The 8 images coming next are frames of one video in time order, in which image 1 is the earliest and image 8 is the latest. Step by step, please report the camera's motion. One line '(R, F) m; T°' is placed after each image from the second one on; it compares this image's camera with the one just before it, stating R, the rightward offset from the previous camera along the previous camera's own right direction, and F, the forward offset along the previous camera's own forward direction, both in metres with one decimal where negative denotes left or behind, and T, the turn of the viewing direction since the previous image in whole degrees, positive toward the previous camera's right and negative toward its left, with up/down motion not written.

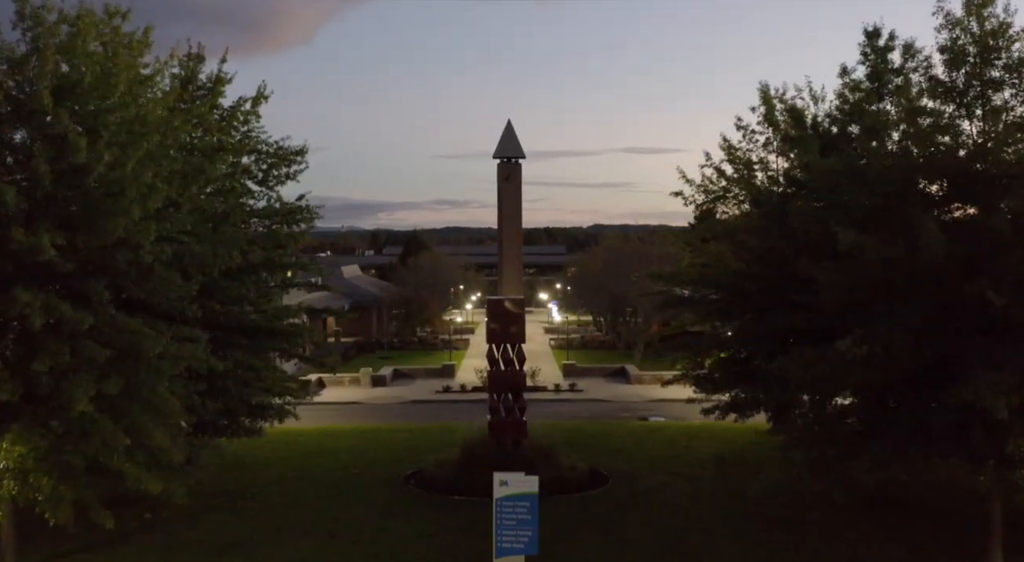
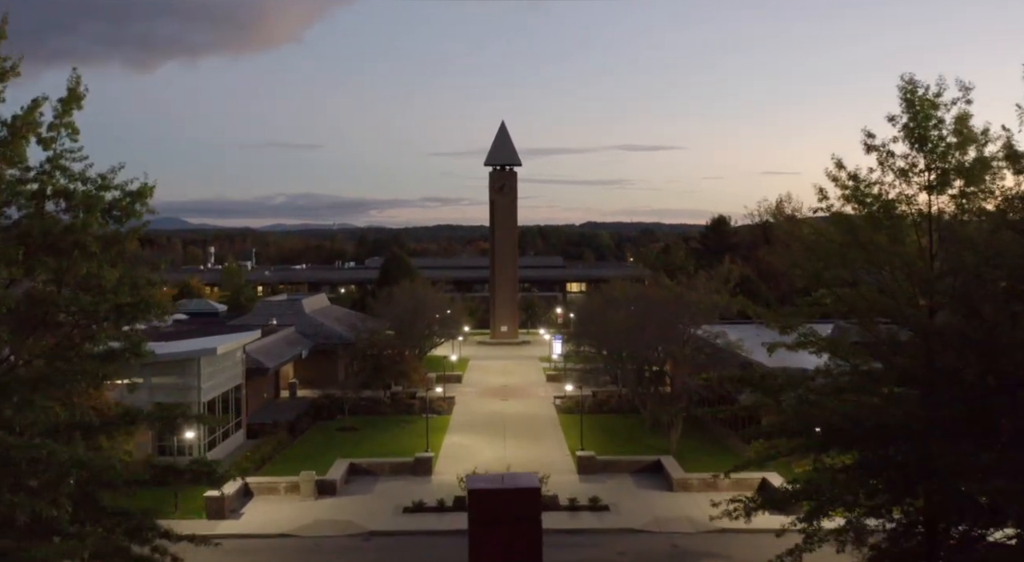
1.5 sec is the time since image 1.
(-0.1, +7.7) m; +1°
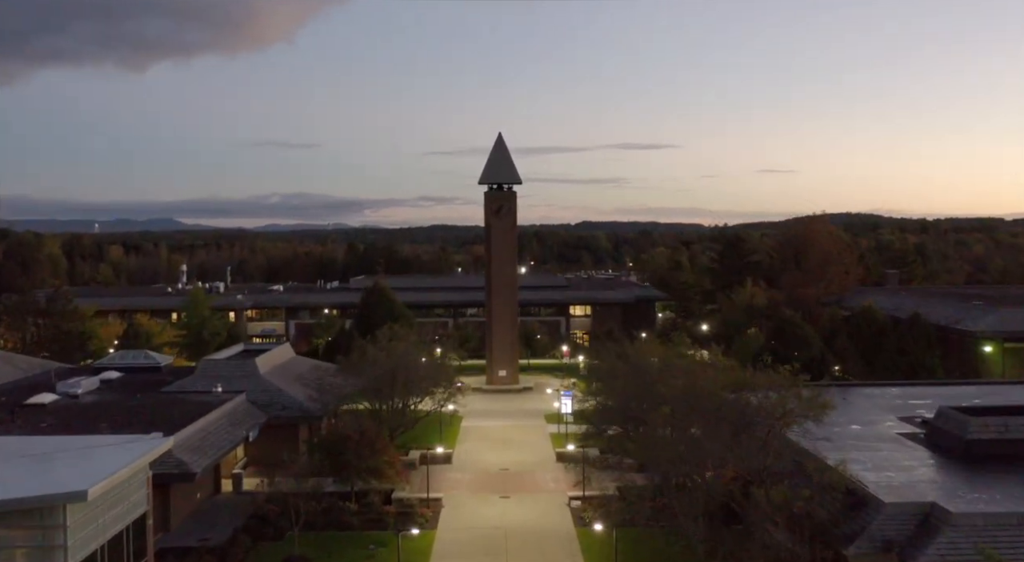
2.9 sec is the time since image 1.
(-0.2, +7.0) m; 0°
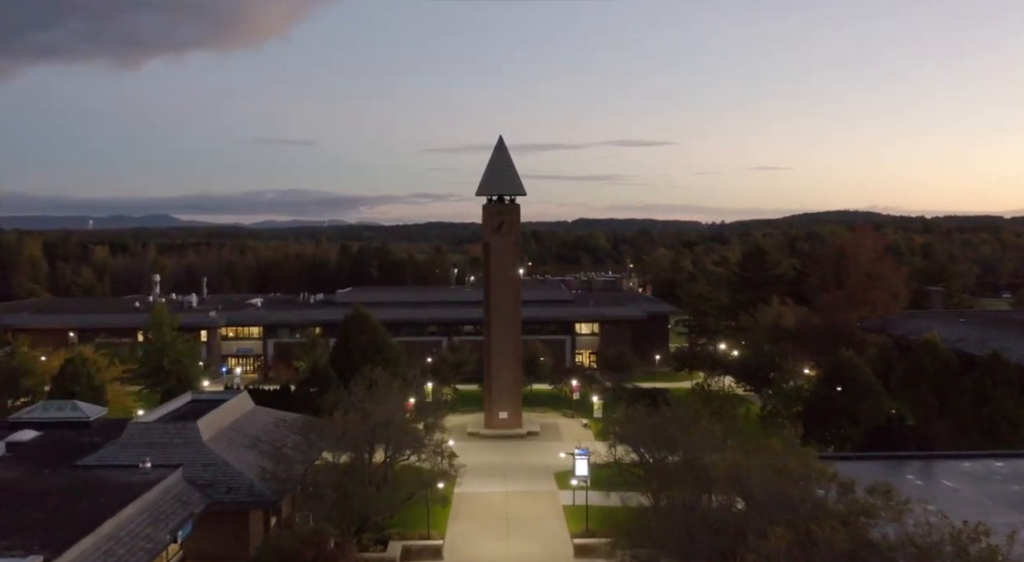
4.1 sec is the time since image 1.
(-0.3, +6.3) m; 0°
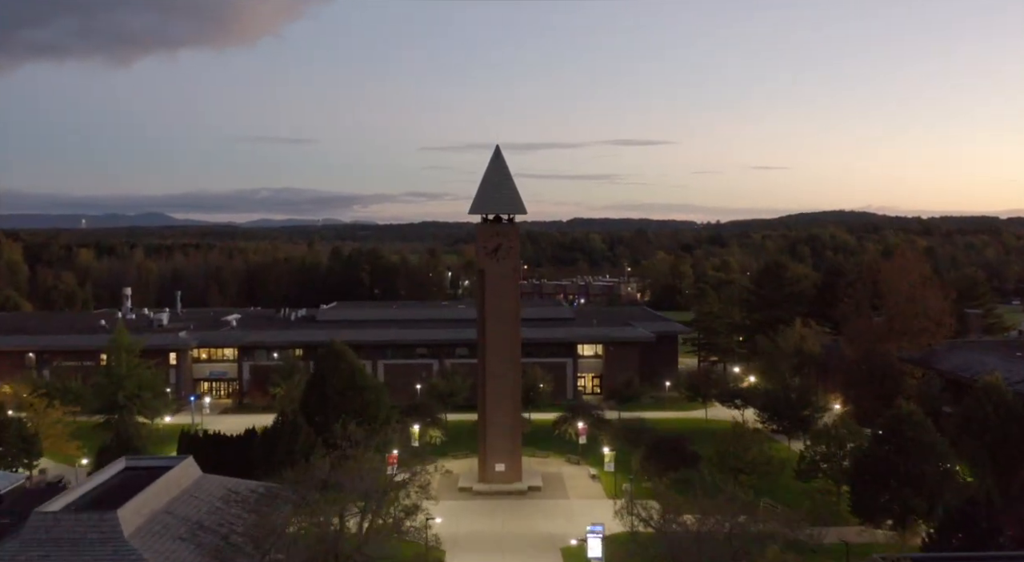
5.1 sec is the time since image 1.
(-0.1, +5.1) m; 0°
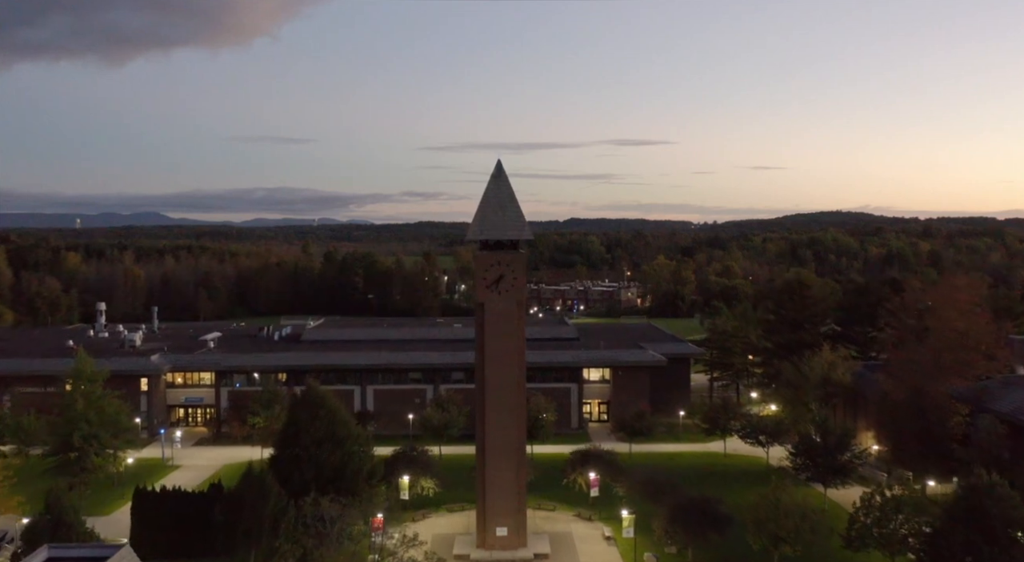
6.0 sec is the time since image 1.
(-0.3, +4.5) m; 0°
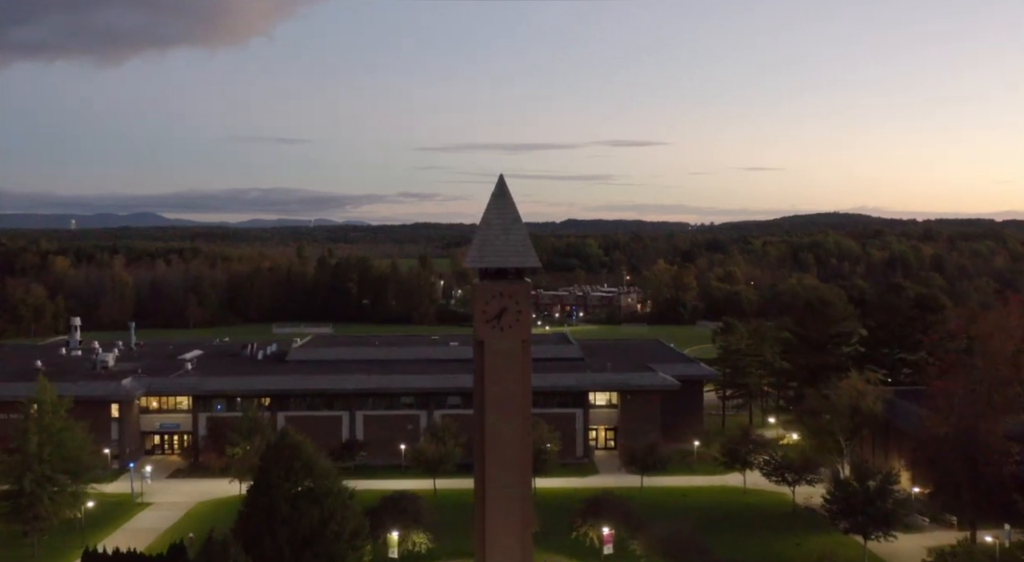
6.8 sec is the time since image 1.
(-0.2, +3.9) m; 0°
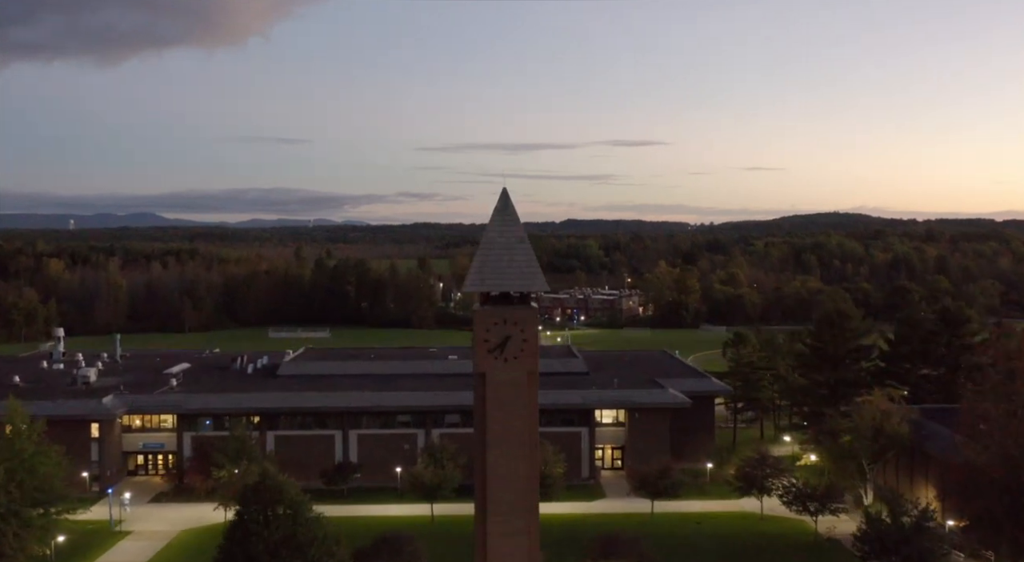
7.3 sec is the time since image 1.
(-0.1, +2.6) m; 0°
